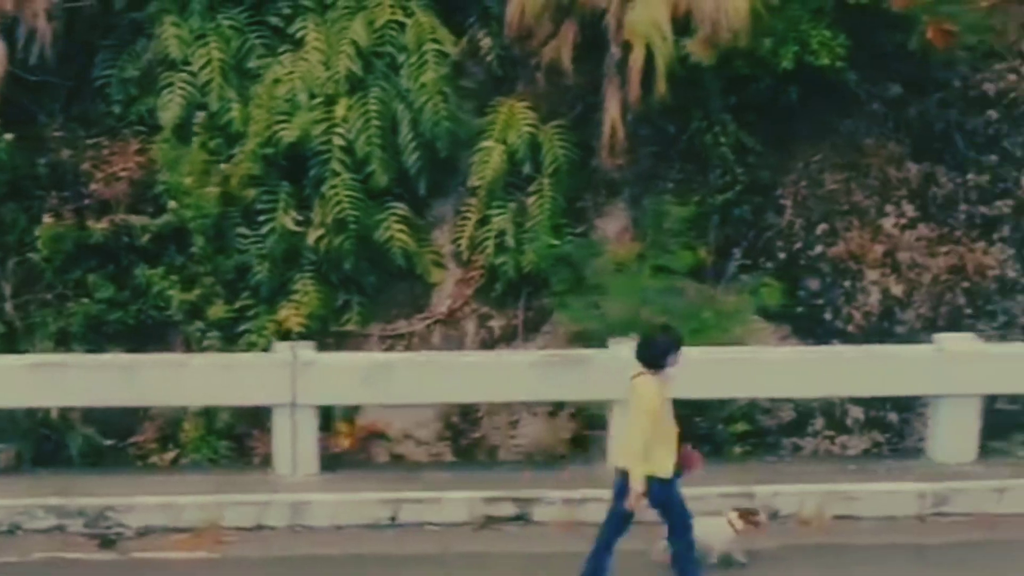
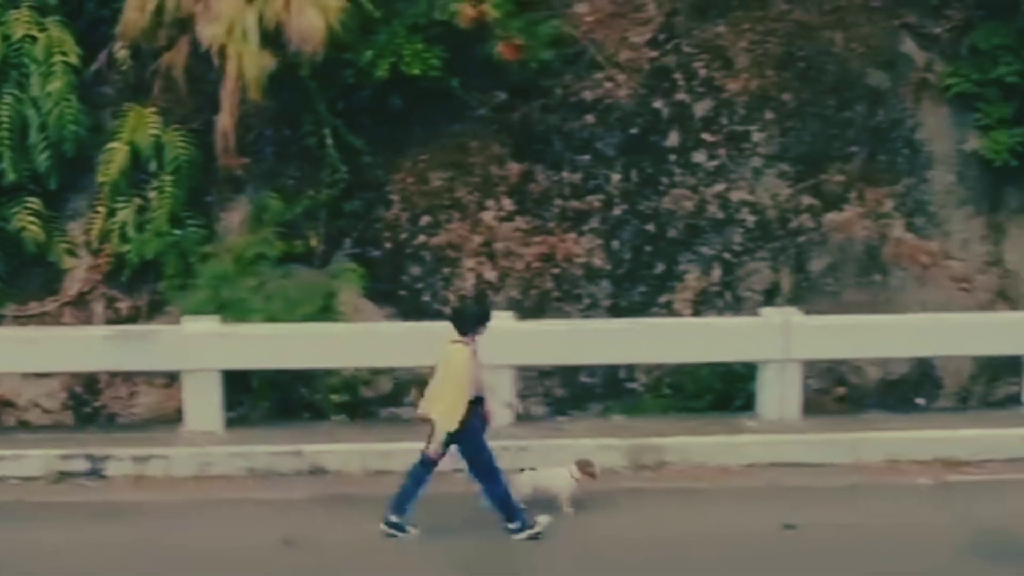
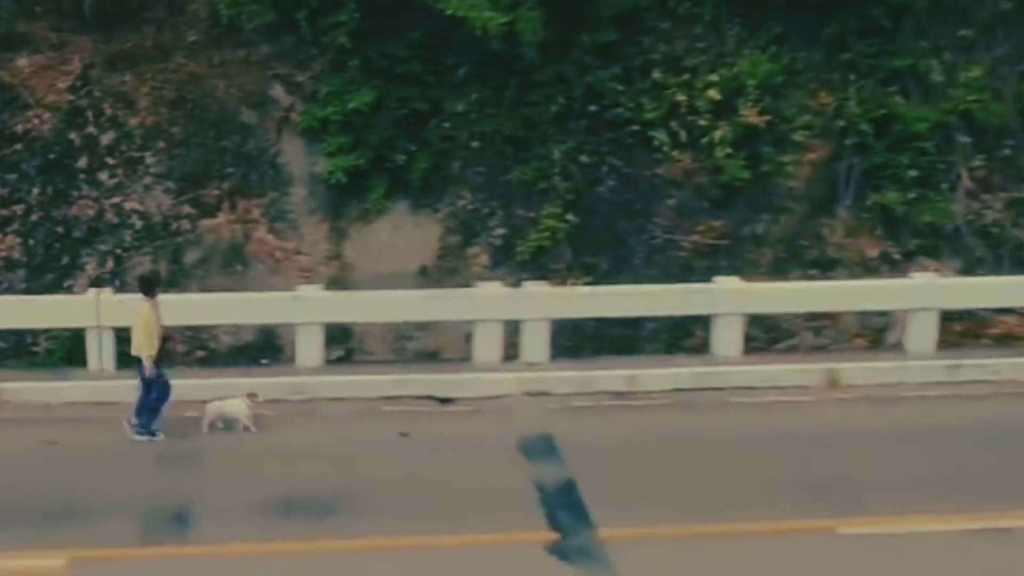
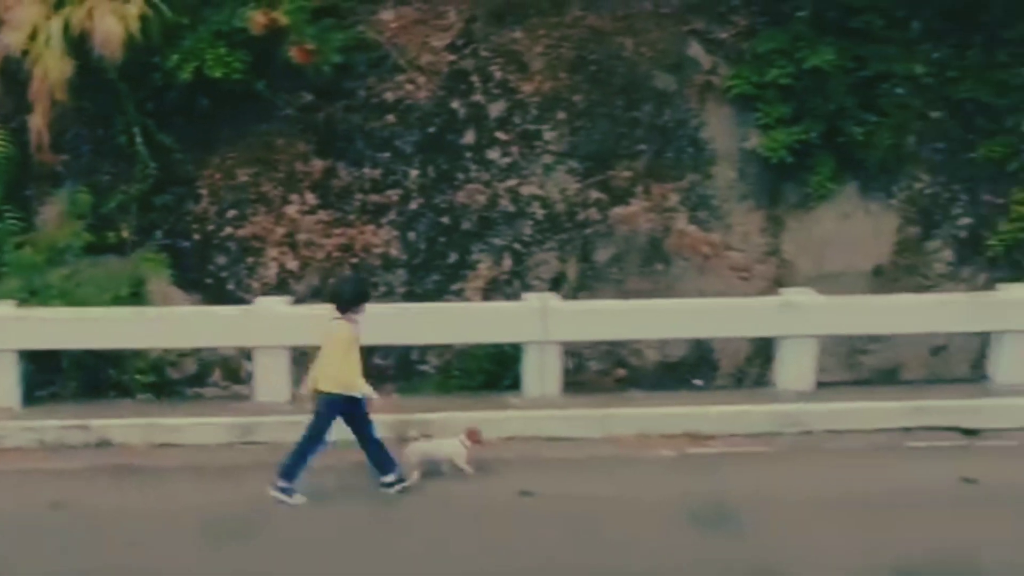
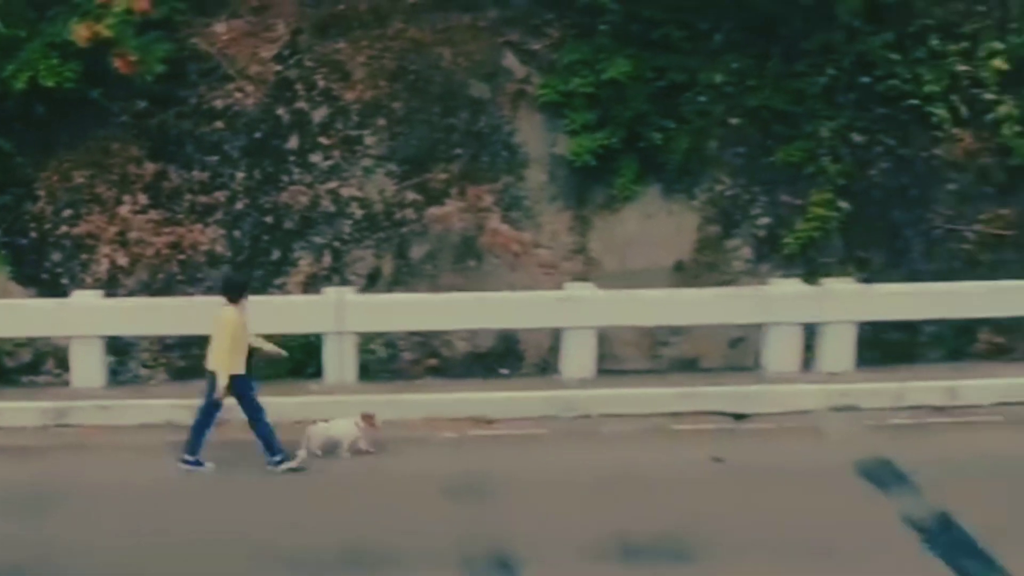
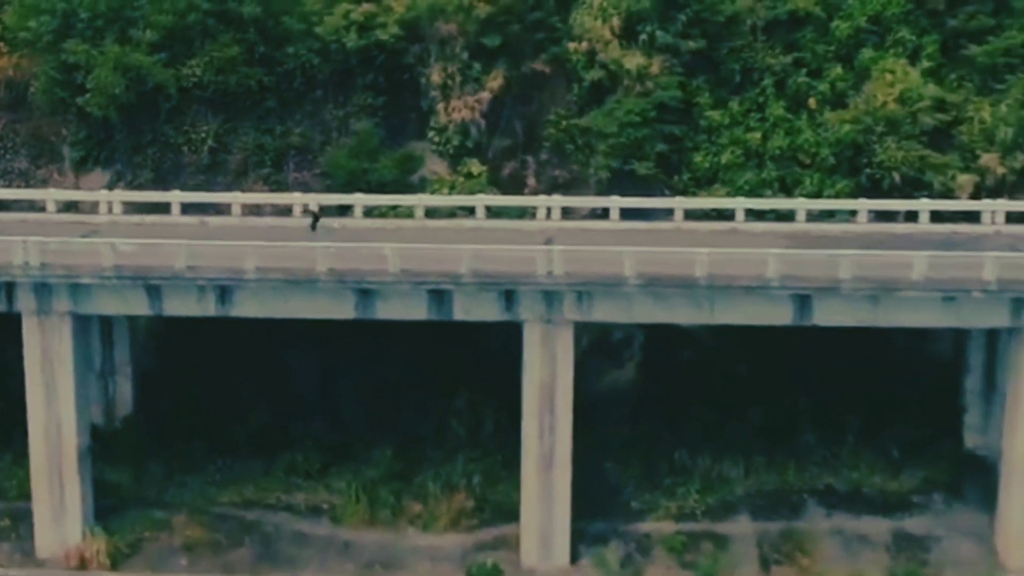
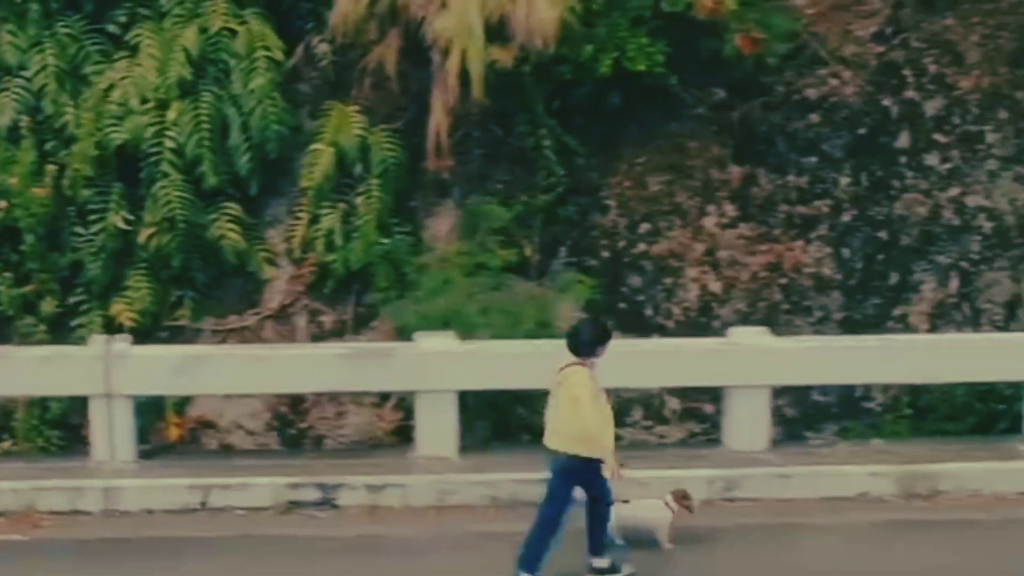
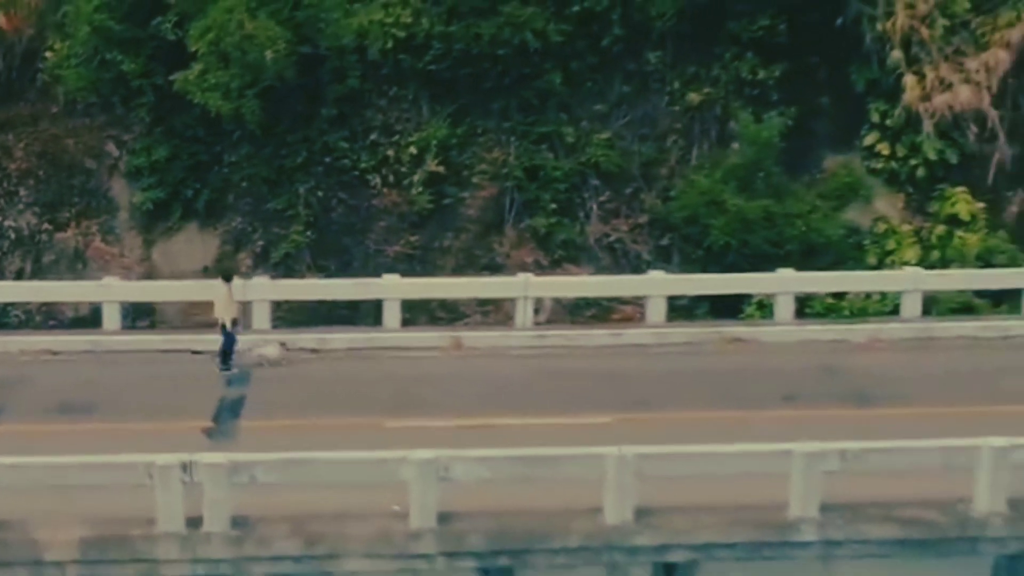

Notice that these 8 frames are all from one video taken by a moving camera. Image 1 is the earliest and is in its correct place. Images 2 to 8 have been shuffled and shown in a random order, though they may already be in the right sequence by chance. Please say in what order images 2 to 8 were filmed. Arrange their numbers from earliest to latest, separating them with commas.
7, 2, 4, 5, 3, 8, 6
